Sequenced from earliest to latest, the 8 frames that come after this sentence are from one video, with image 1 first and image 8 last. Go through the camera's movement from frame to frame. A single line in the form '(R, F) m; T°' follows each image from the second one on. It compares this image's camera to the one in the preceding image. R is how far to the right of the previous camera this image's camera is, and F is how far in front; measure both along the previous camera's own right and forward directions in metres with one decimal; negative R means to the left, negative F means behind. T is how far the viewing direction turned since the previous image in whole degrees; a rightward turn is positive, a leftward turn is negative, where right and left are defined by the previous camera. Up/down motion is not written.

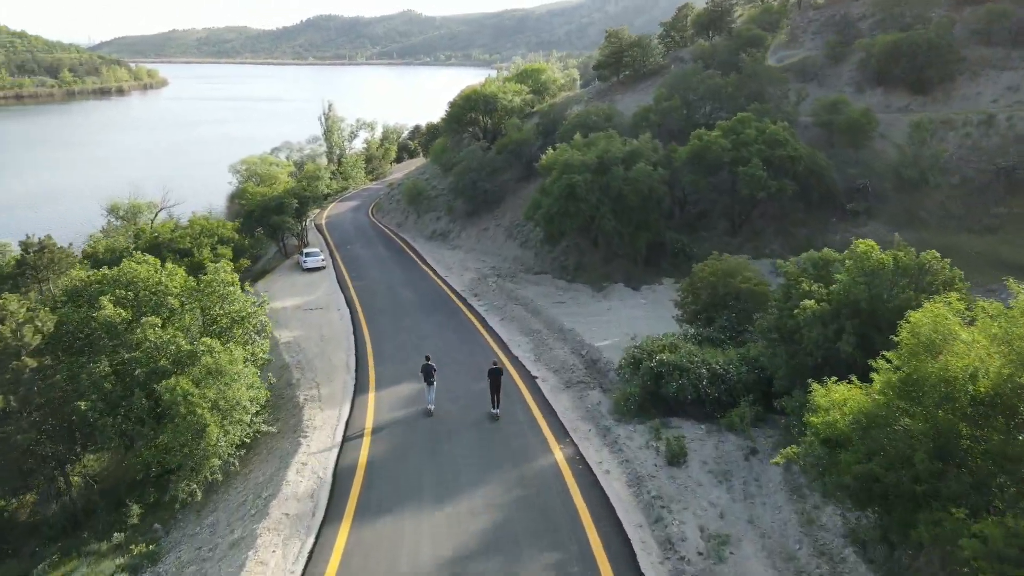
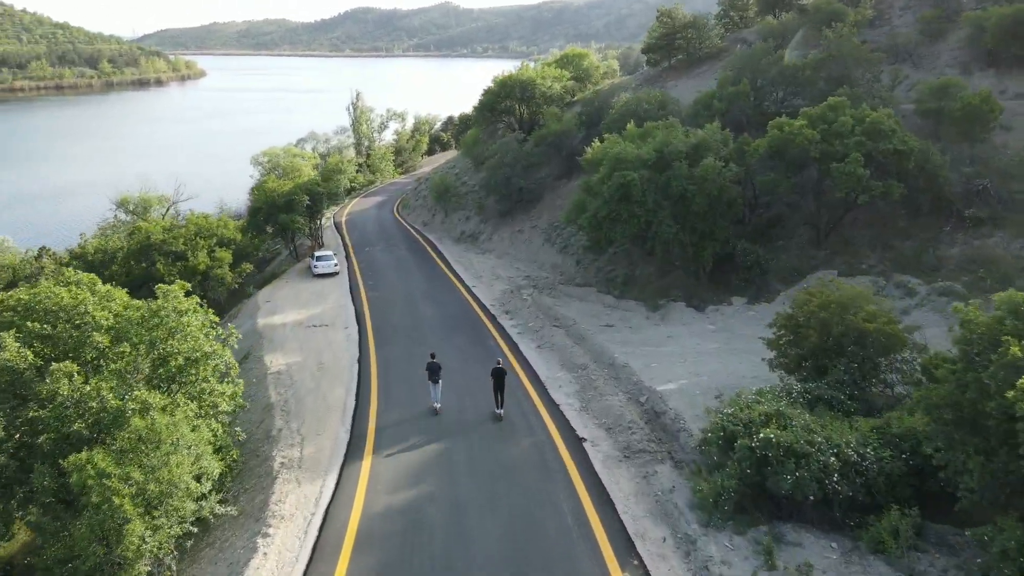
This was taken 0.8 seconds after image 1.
(-0.1, +3.6) m; -3°
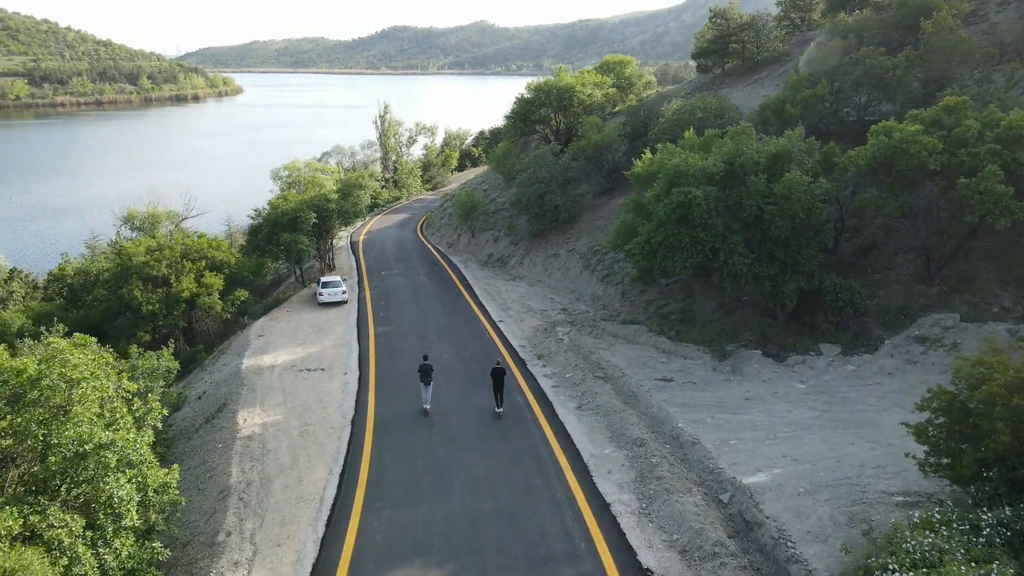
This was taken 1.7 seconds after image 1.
(-0.1, +3.5) m; -2°
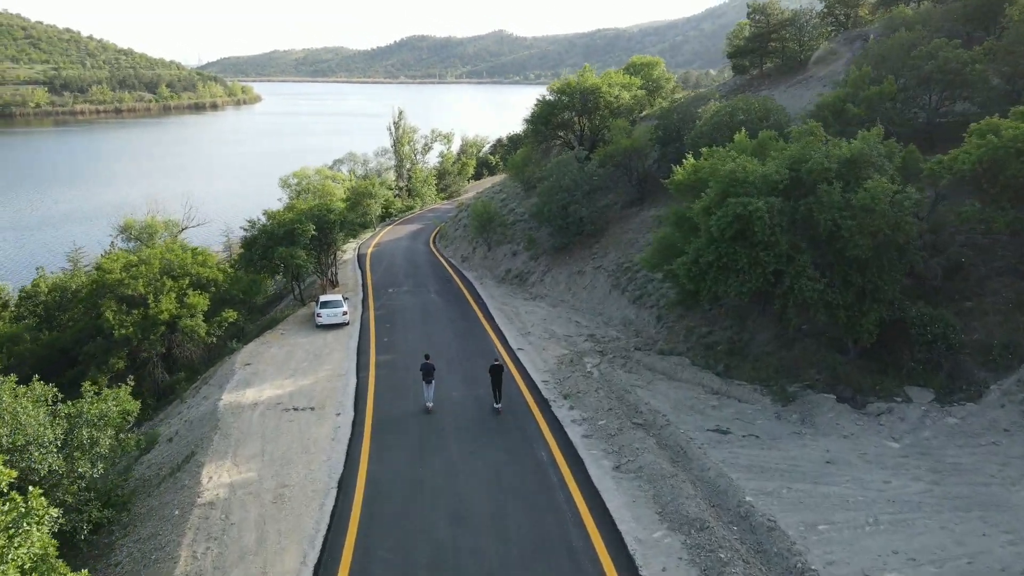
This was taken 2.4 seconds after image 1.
(-0.1, +2.4) m; -1°
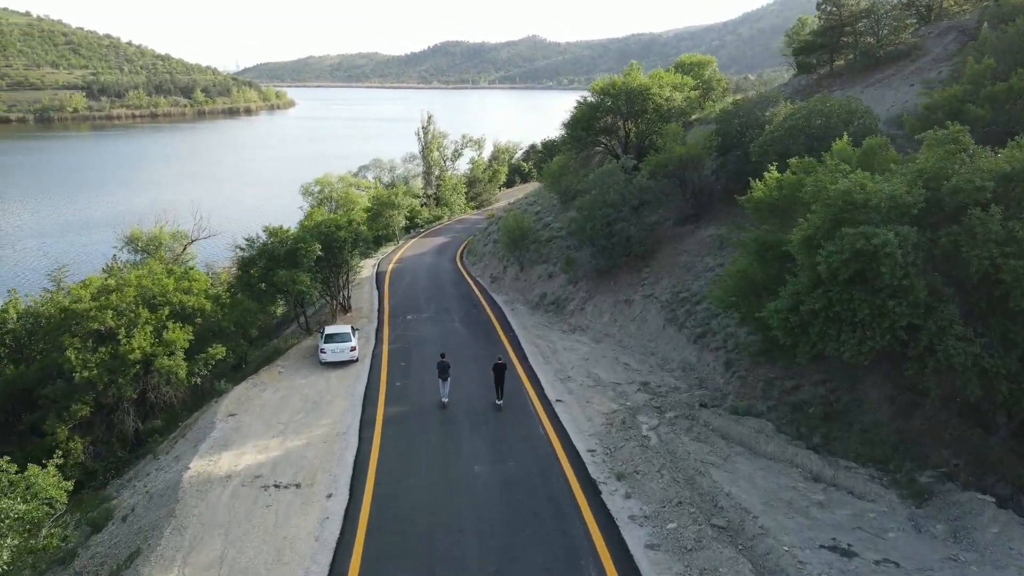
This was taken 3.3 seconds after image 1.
(-0.1, +3.1) m; -2°
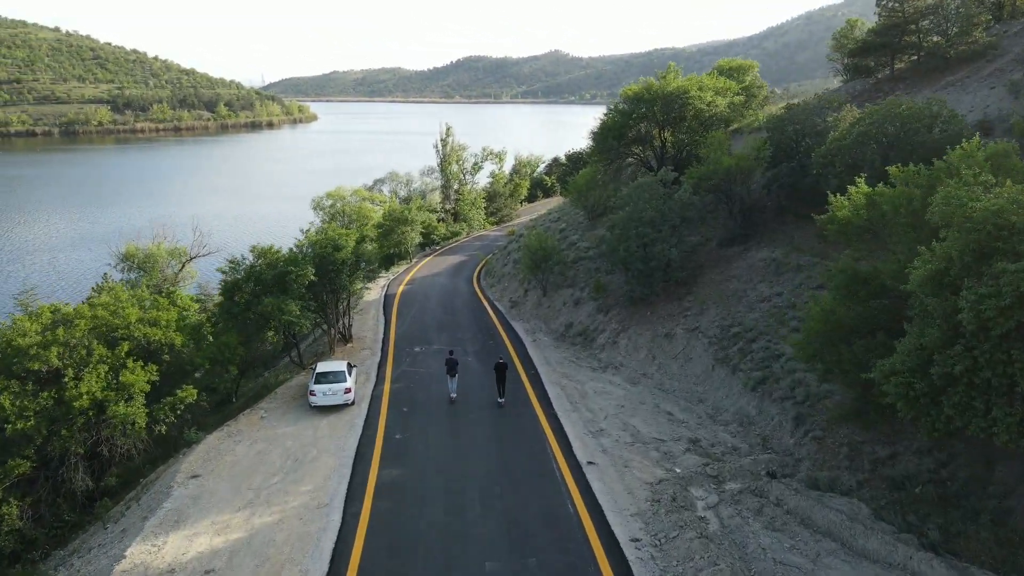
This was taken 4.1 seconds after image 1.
(0.0, +2.6) m; -2°
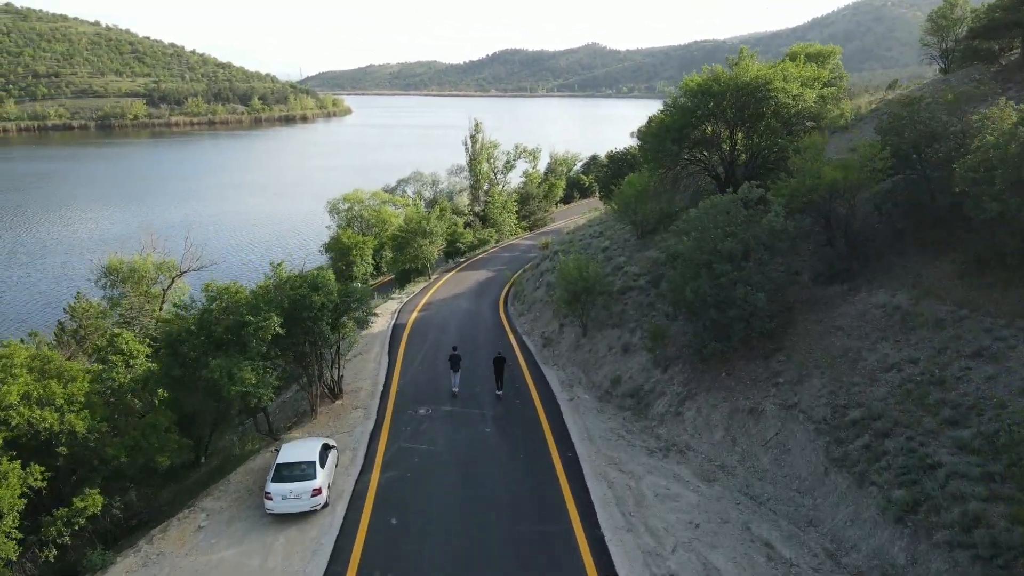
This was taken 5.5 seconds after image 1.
(0.0, +4.2) m; -3°
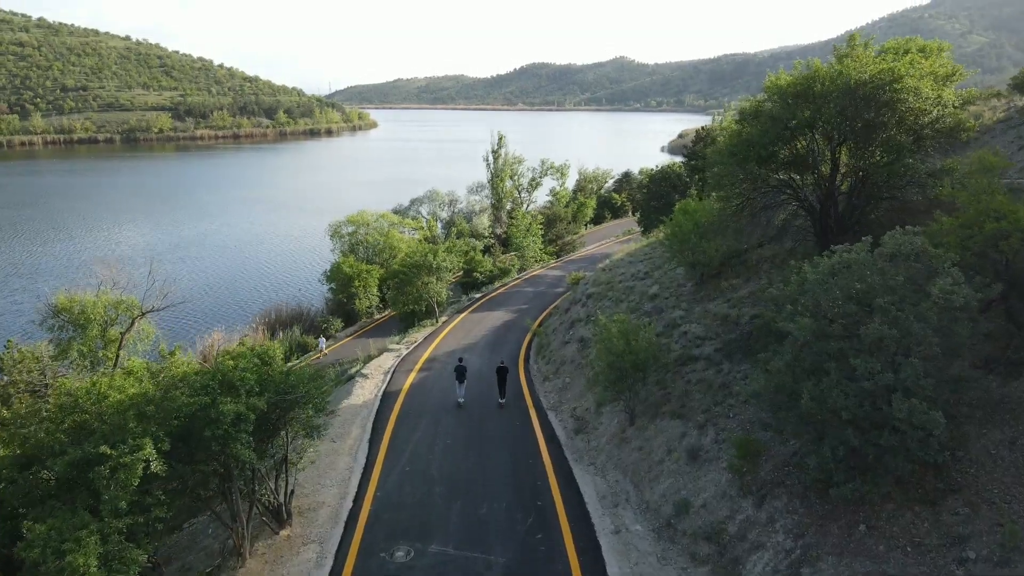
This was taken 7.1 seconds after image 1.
(+0.1, +4.7) m; -2°
